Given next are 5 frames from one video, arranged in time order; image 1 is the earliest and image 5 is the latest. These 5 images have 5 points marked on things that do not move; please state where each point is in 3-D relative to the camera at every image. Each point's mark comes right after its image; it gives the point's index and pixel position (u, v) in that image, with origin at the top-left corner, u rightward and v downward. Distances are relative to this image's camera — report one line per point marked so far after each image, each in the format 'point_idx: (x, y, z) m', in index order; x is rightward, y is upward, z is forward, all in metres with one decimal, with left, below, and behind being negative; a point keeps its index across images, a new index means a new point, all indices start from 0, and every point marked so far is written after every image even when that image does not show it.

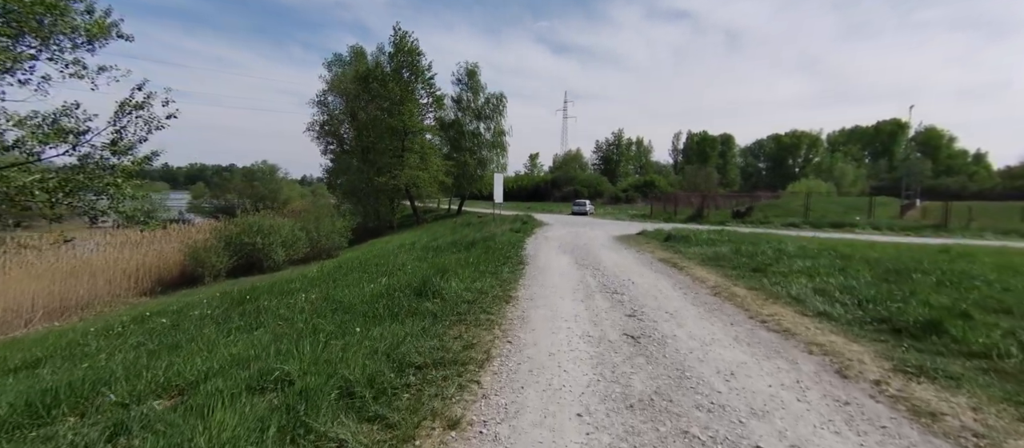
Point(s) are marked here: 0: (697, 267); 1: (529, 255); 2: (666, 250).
0: (+4.1, -1.0, +10.2) m
1: (+0.5, -1.0, +14.3) m
2: (+4.6, -0.8, +13.9) m
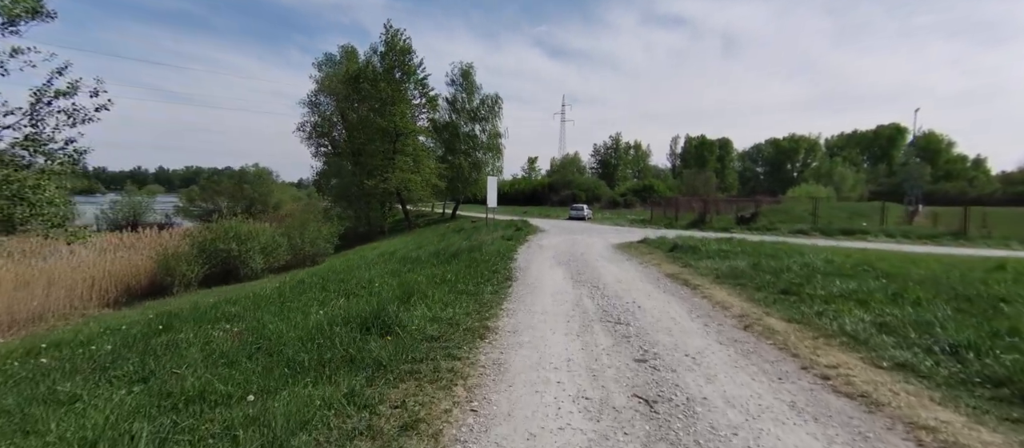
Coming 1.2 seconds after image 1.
0: (+3.7, -1.2, +8.6) m
1: (+0.2, -1.2, +12.8) m
2: (+4.3, -1.1, +12.3) m
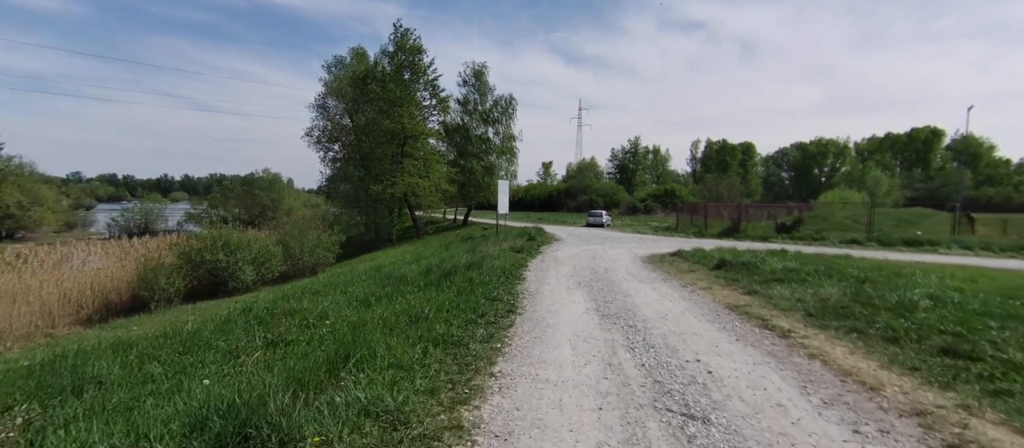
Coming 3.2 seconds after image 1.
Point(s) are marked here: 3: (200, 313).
0: (+3.7, -1.4, +5.7) m
1: (+0.3, -1.5, +10.0) m
2: (+4.4, -1.3, +9.4) m
3: (-11.6, -3.3, +17.3) m
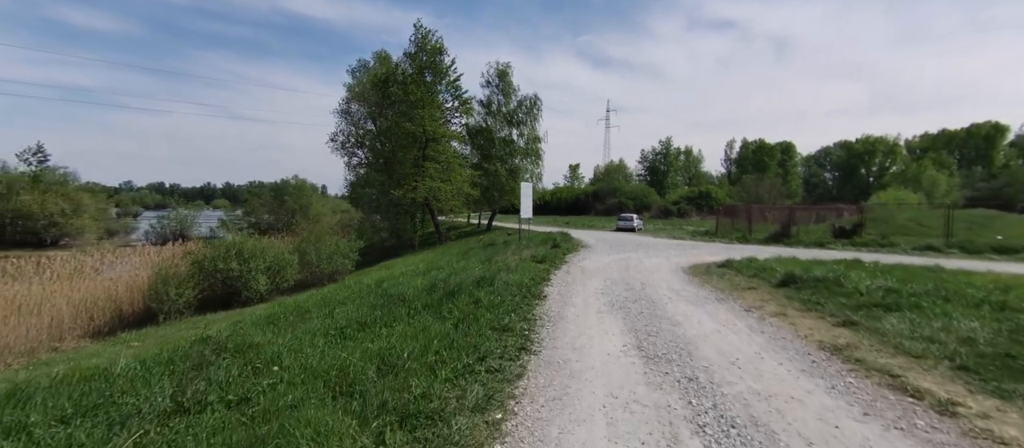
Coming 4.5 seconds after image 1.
0: (+3.8, -1.5, +3.5) m
1: (+0.6, -1.6, +8.0) m
2: (+4.7, -1.4, +7.2) m
3: (-10.8, -3.6, +16.1) m
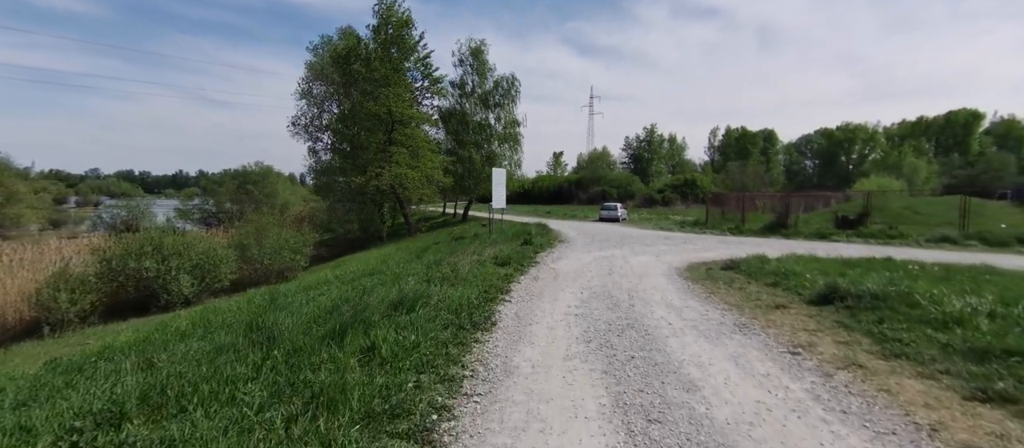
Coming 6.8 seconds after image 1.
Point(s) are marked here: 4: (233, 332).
0: (+3.0, -1.6, +0.6) m
1: (-0.3, -1.6, +5.0) m
2: (+3.8, -1.4, +4.3) m
3: (-12.0, -3.4, +12.7) m
4: (-3.9, -1.6, +6.7) m
